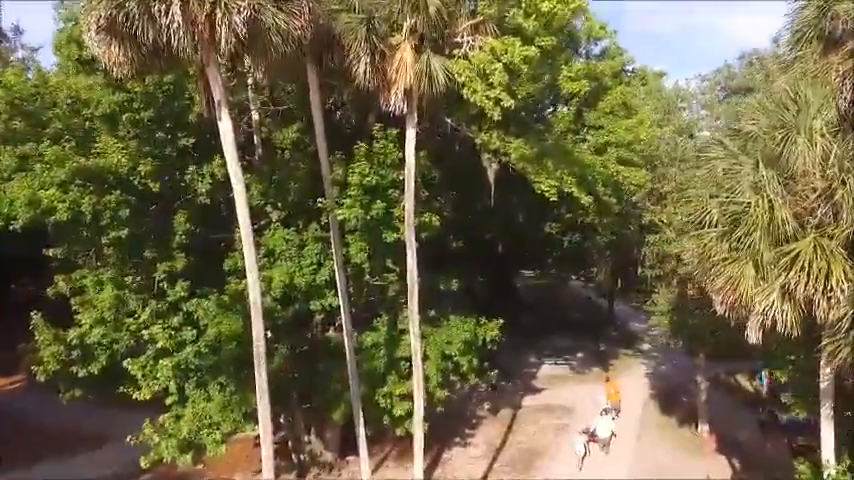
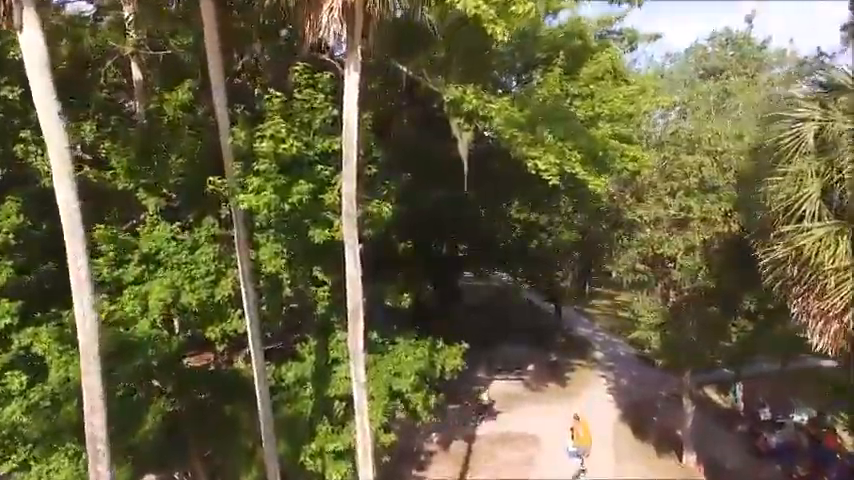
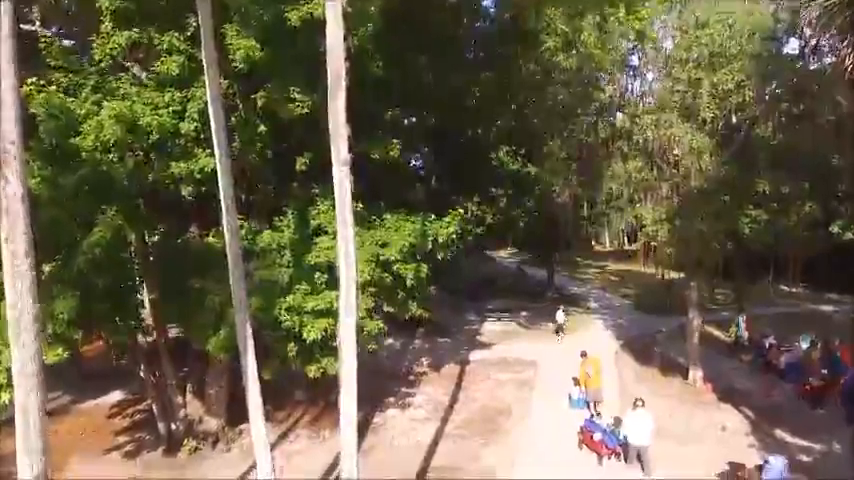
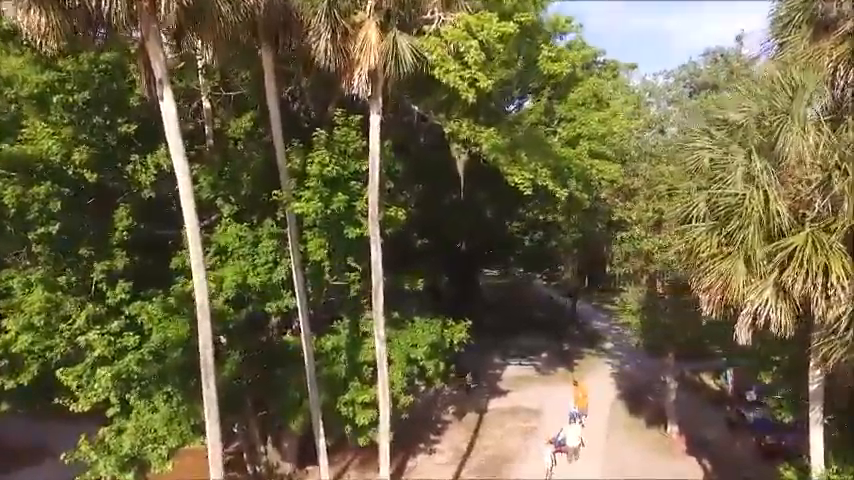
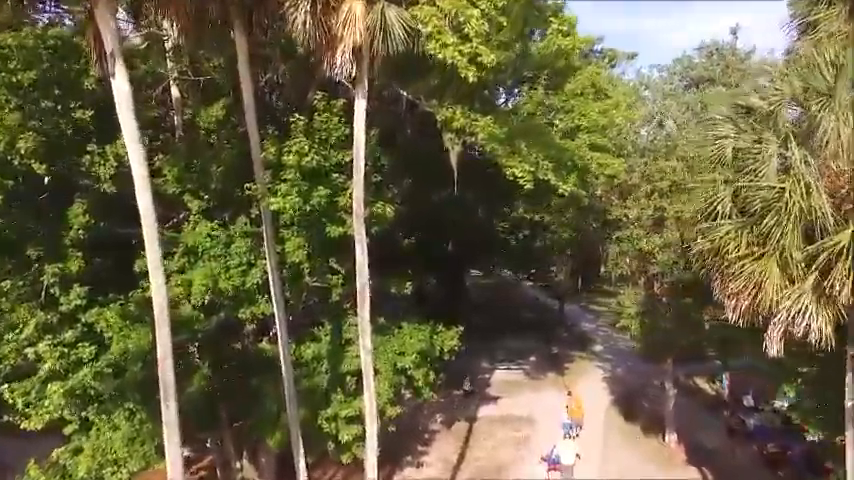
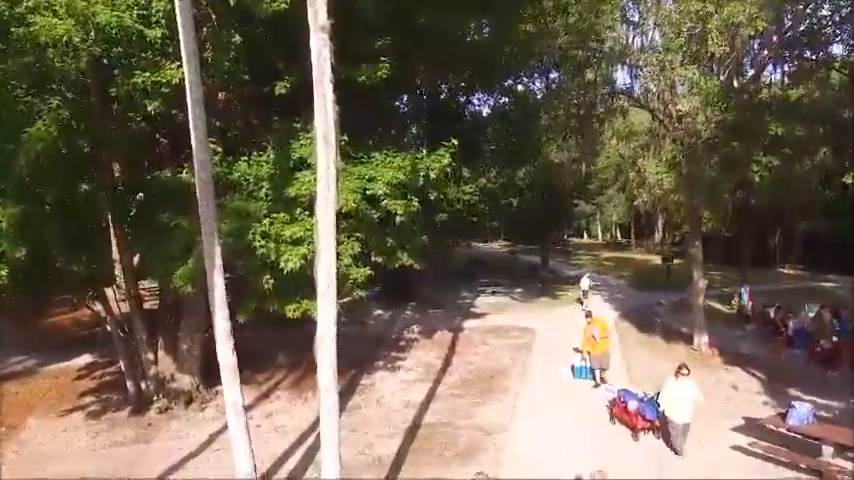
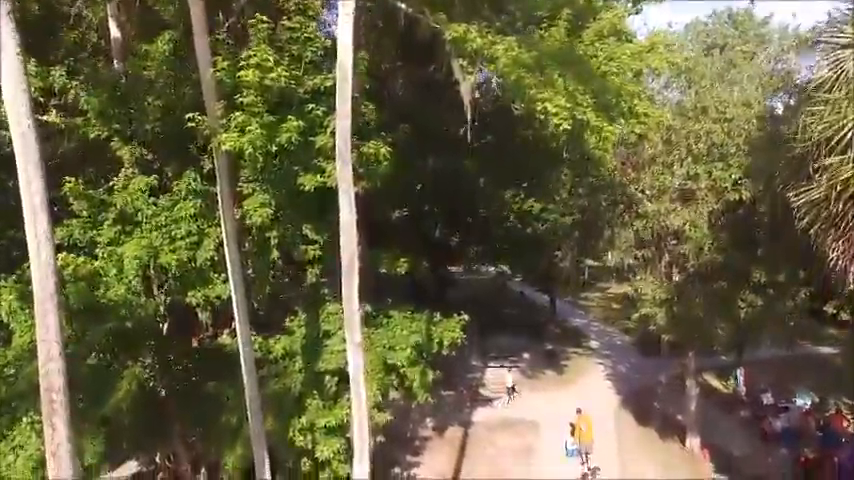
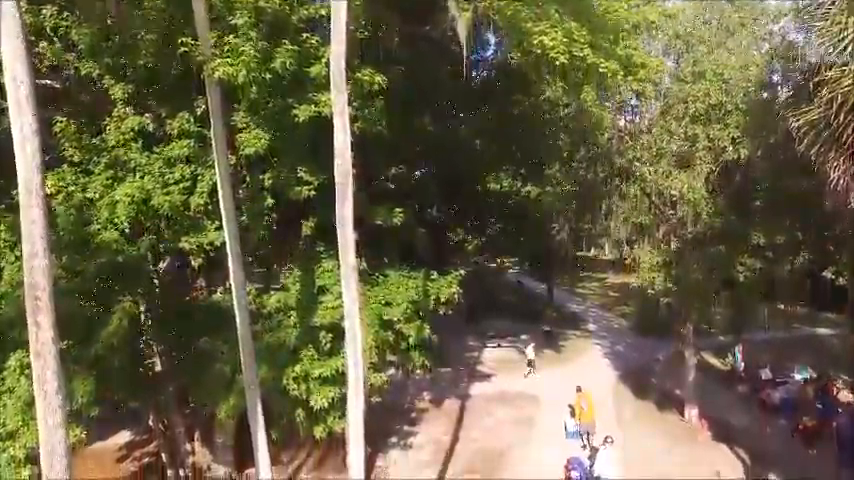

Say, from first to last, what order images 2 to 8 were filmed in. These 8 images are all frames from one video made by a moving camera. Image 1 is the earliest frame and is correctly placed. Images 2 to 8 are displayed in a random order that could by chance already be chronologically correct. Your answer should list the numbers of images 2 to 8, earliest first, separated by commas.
4, 5, 2, 7, 8, 3, 6
